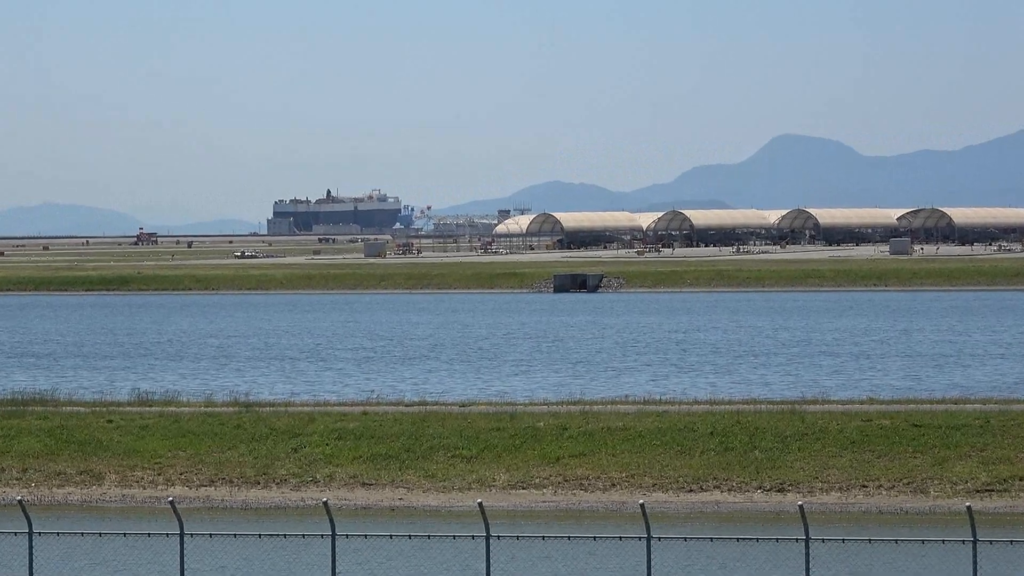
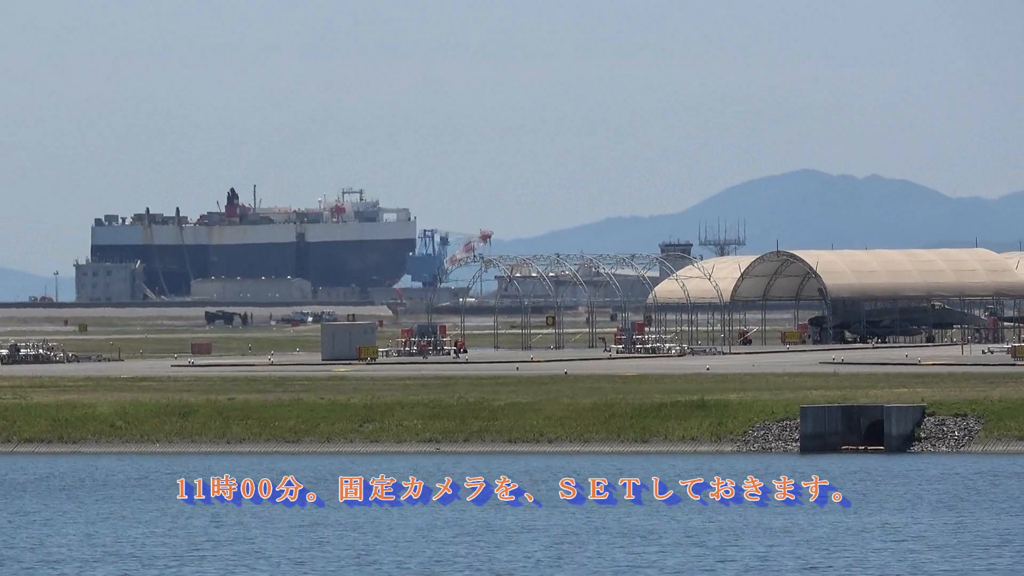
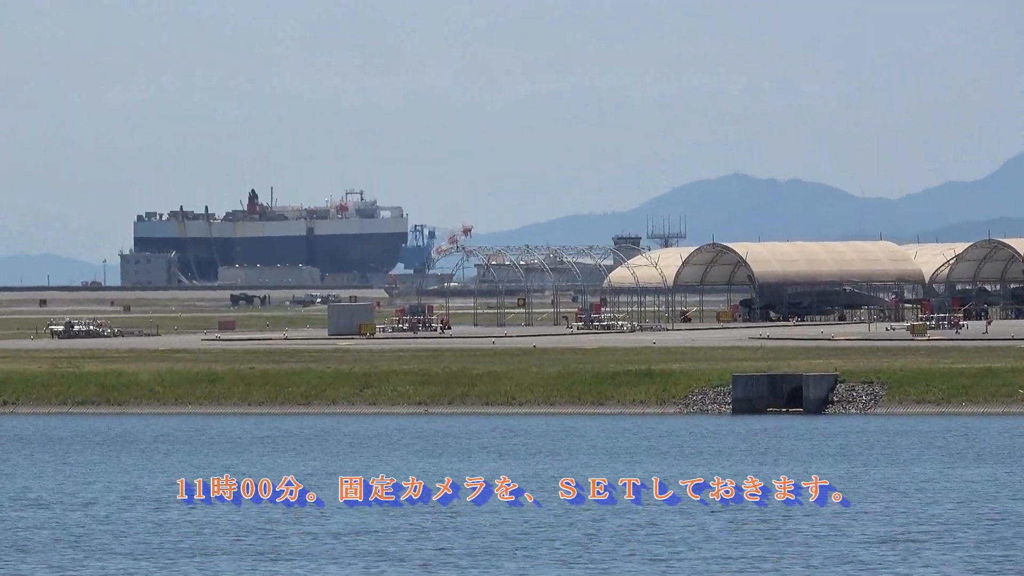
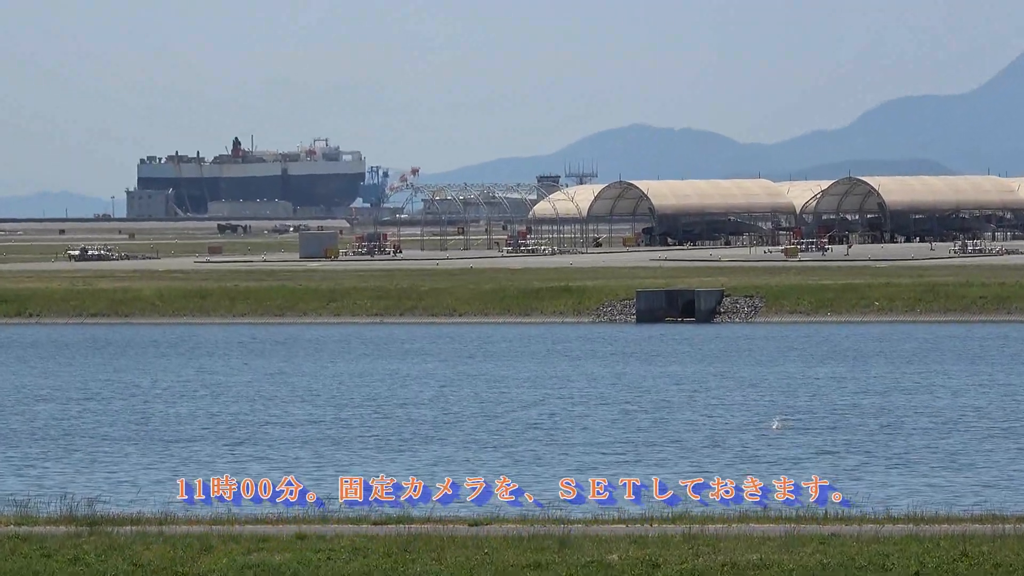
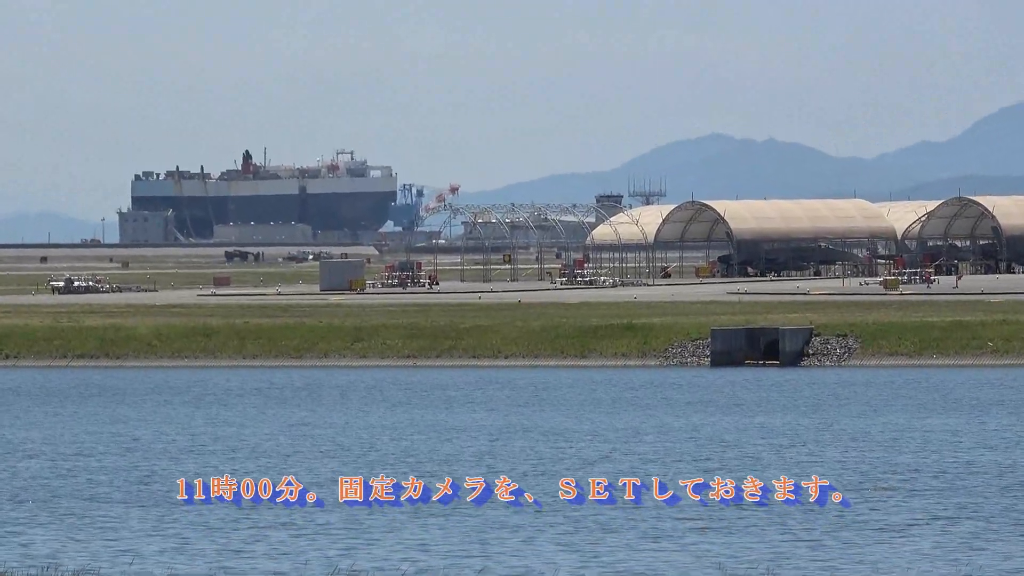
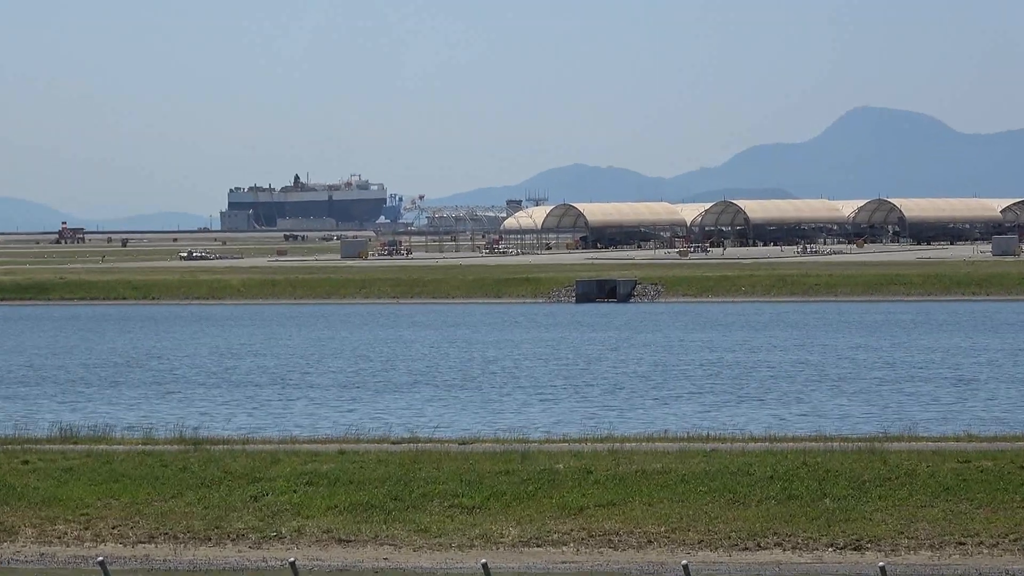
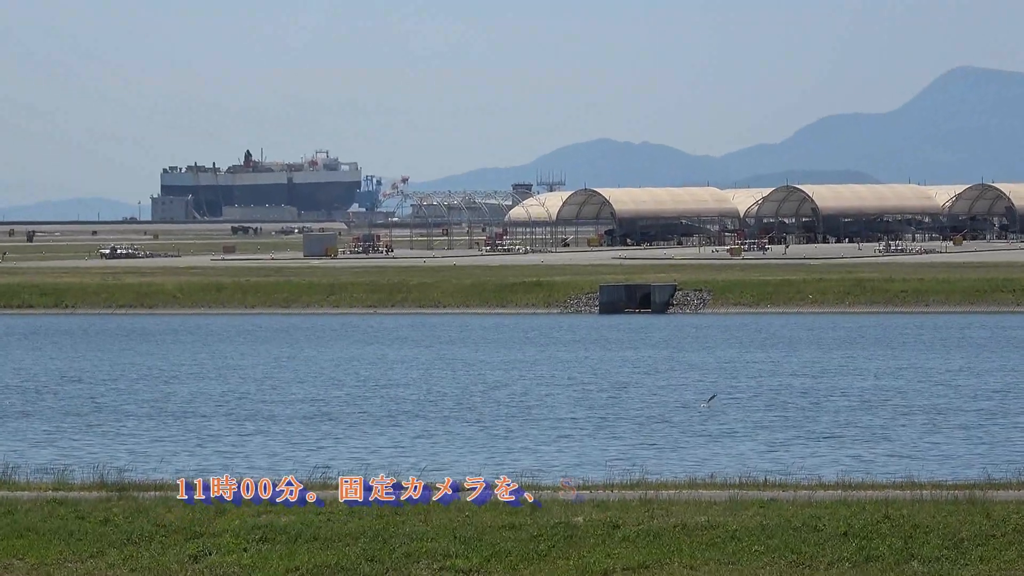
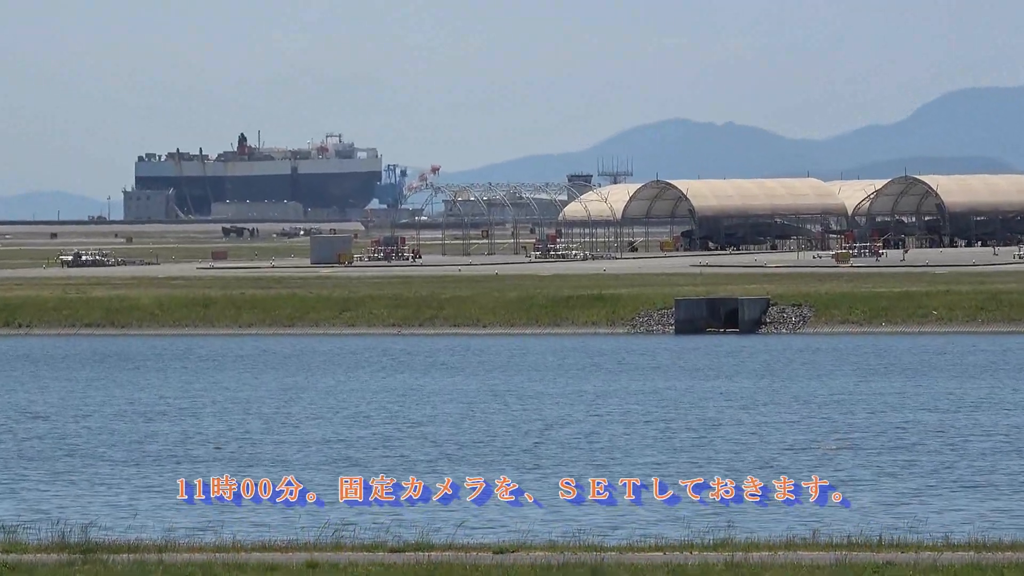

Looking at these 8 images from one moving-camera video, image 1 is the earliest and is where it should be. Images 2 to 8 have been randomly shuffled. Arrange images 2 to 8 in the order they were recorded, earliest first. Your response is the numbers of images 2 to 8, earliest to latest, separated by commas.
6, 7, 4, 8, 5, 3, 2
